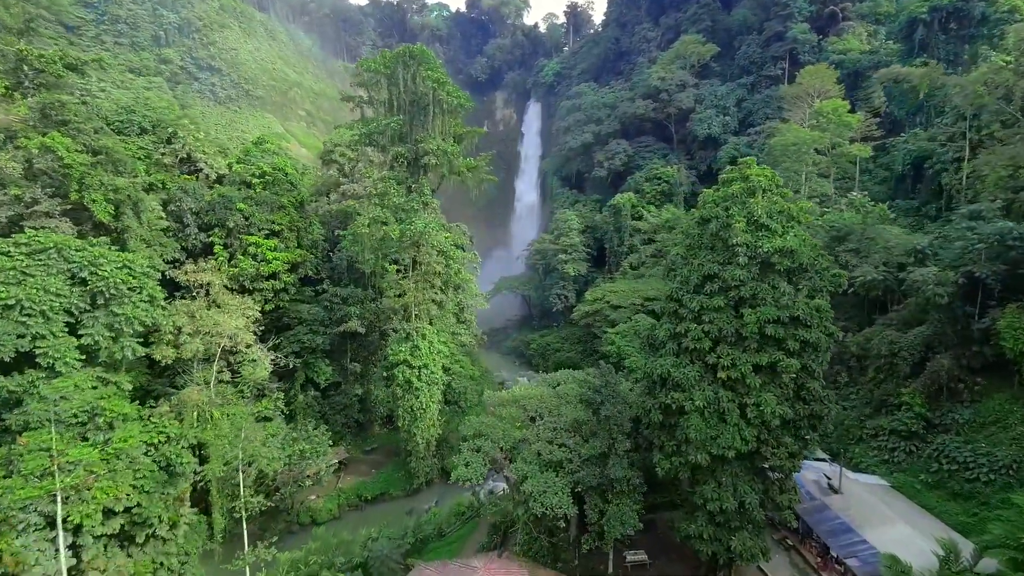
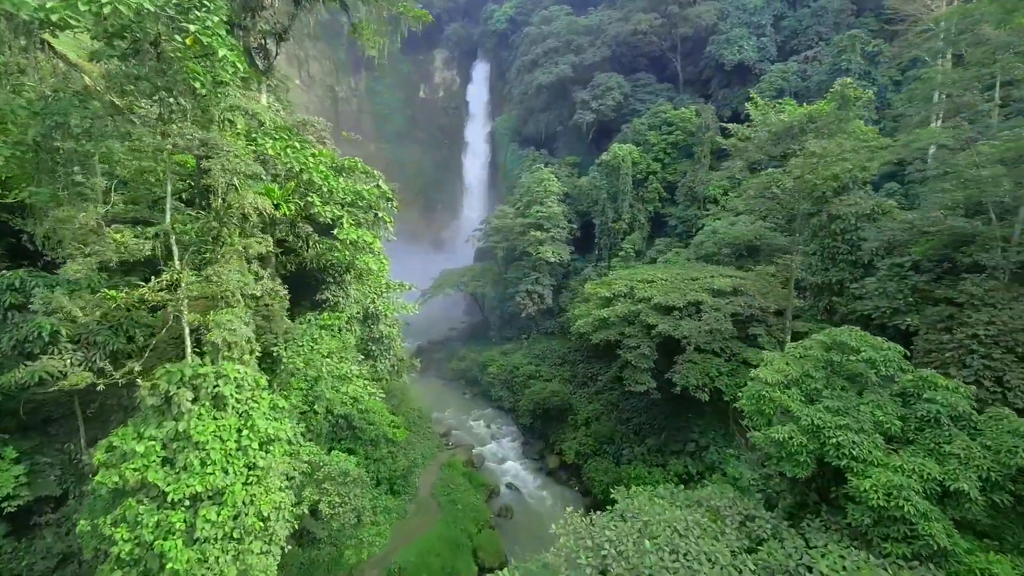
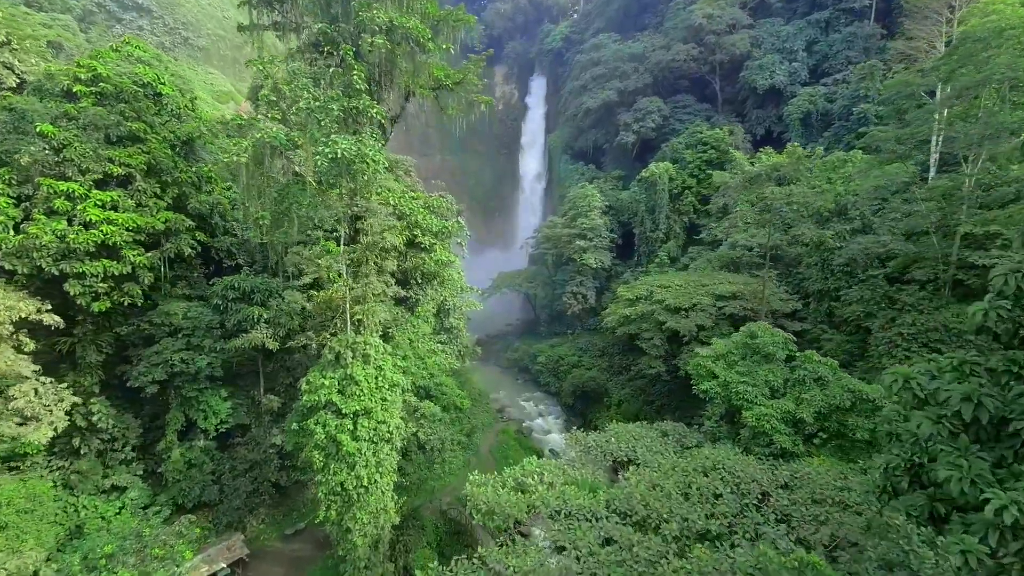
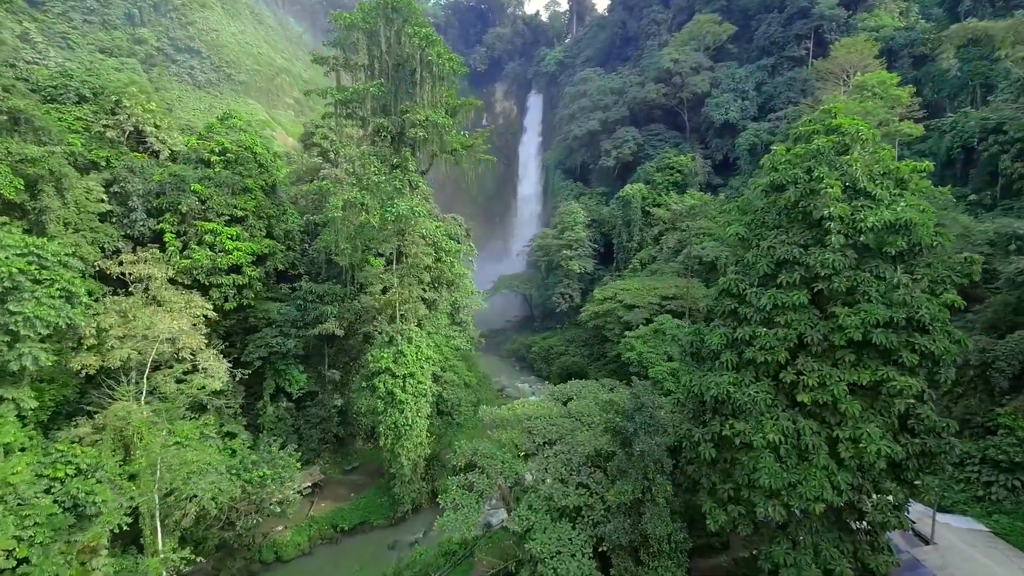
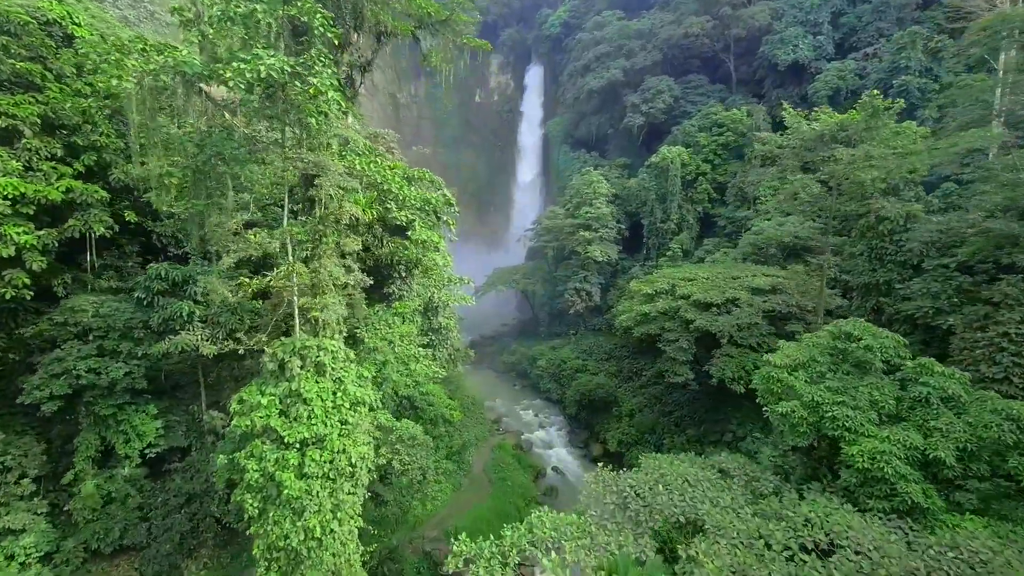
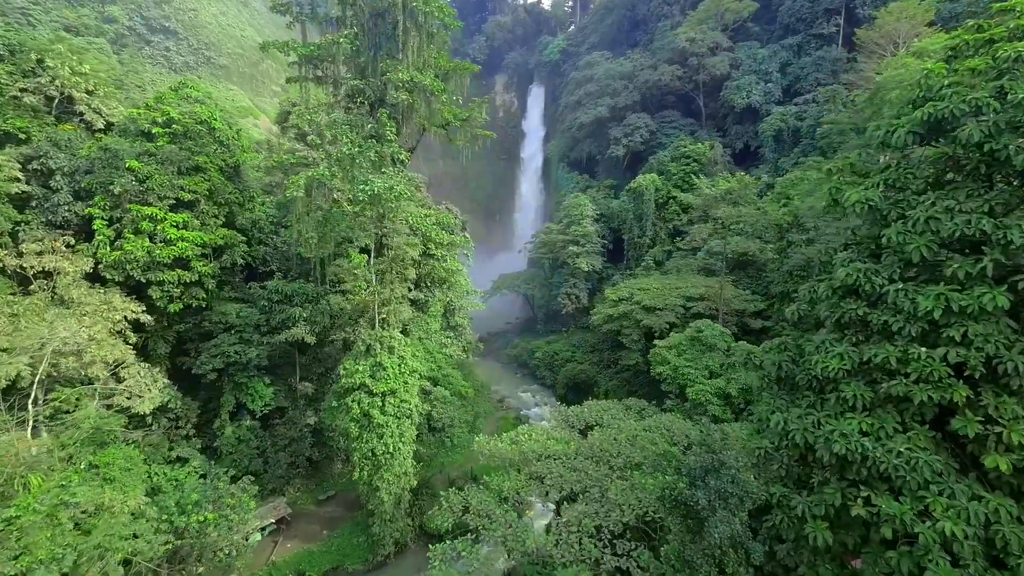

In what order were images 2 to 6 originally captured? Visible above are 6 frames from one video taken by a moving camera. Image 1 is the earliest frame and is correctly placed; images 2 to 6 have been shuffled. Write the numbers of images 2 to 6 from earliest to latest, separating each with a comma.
4, 6, 3, 5, 2
